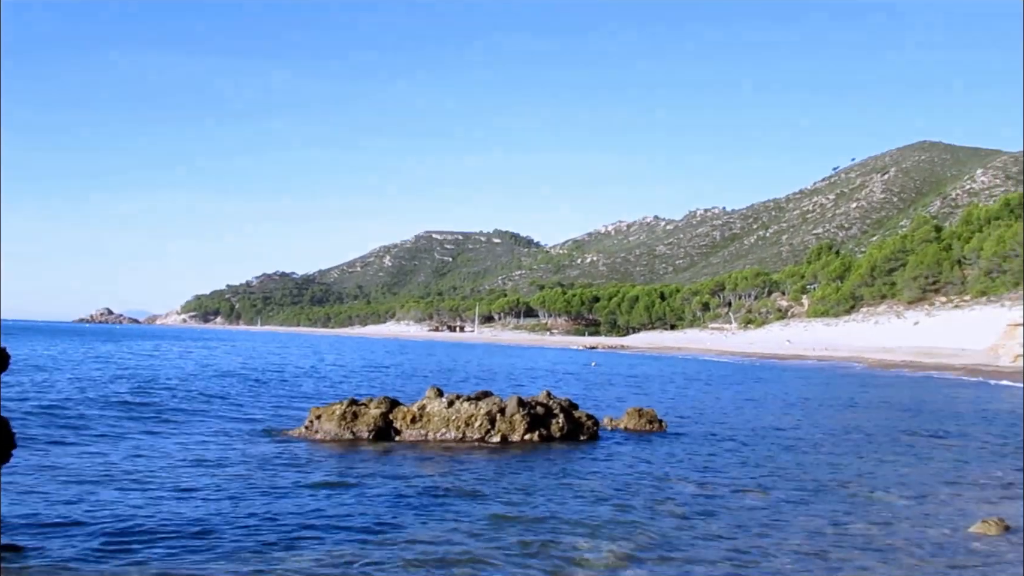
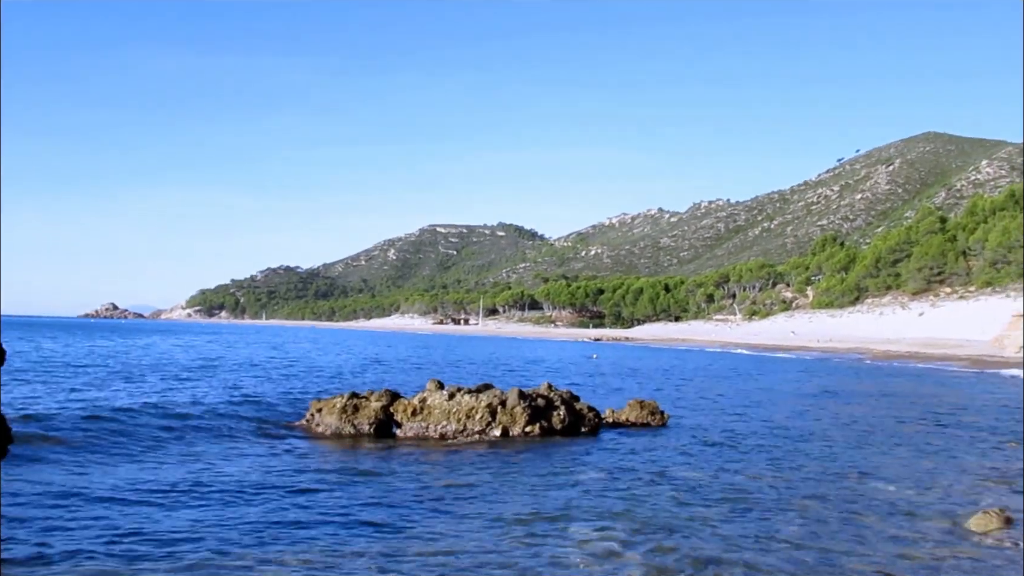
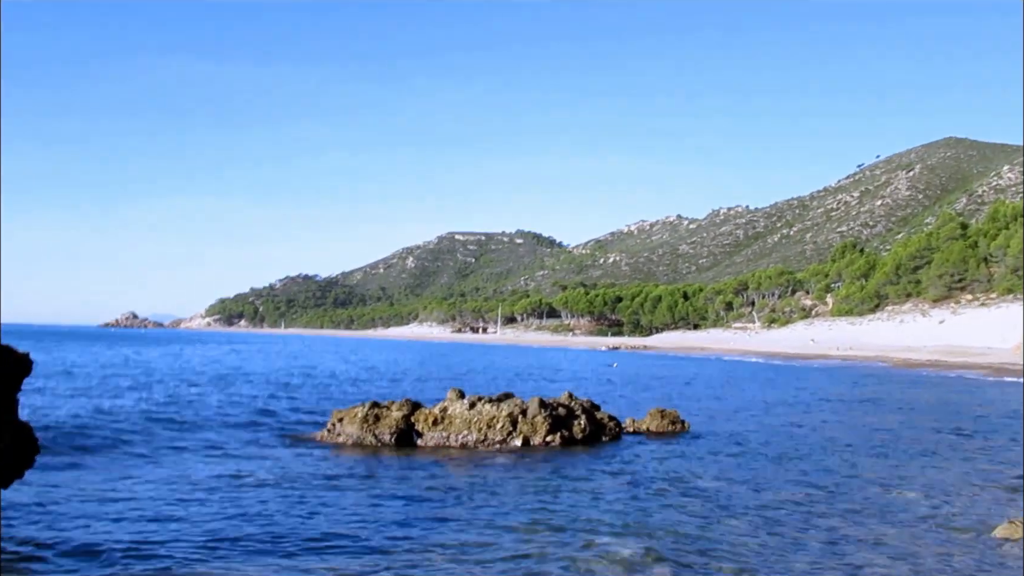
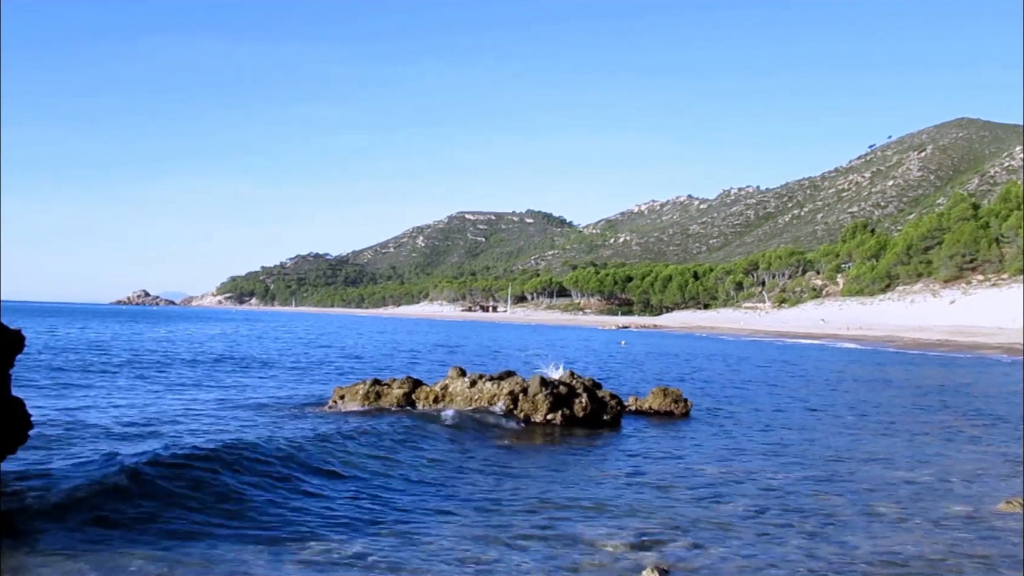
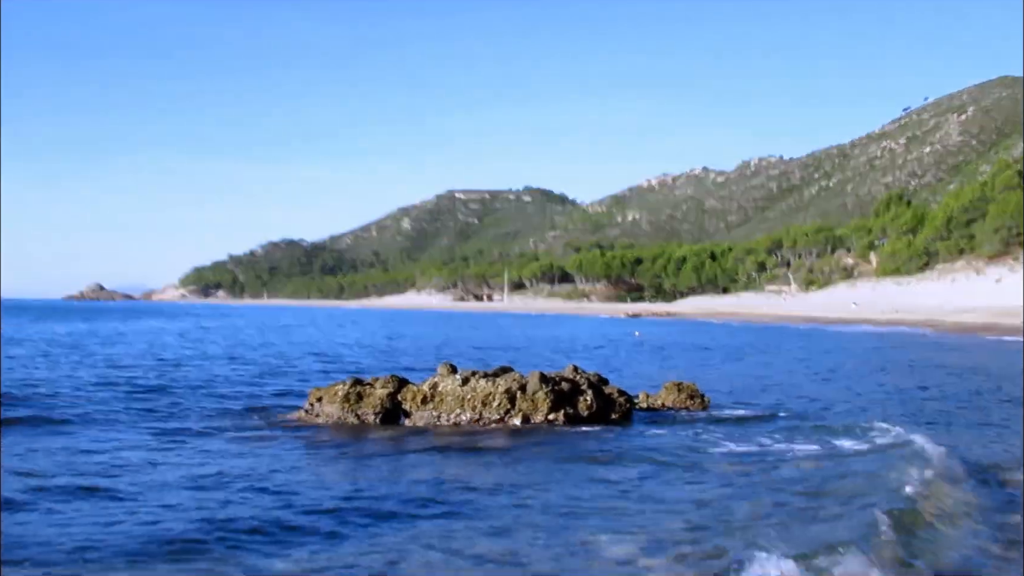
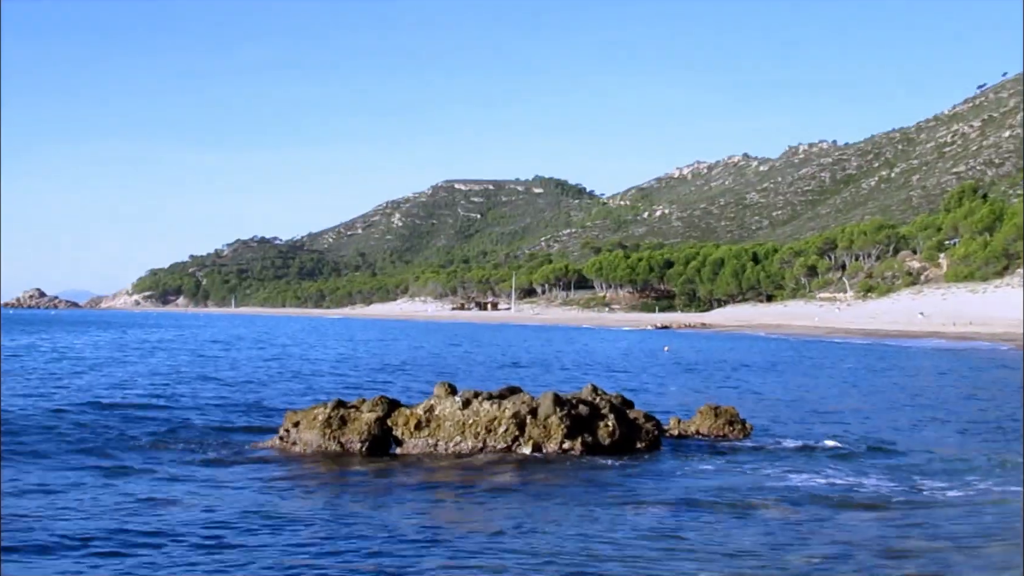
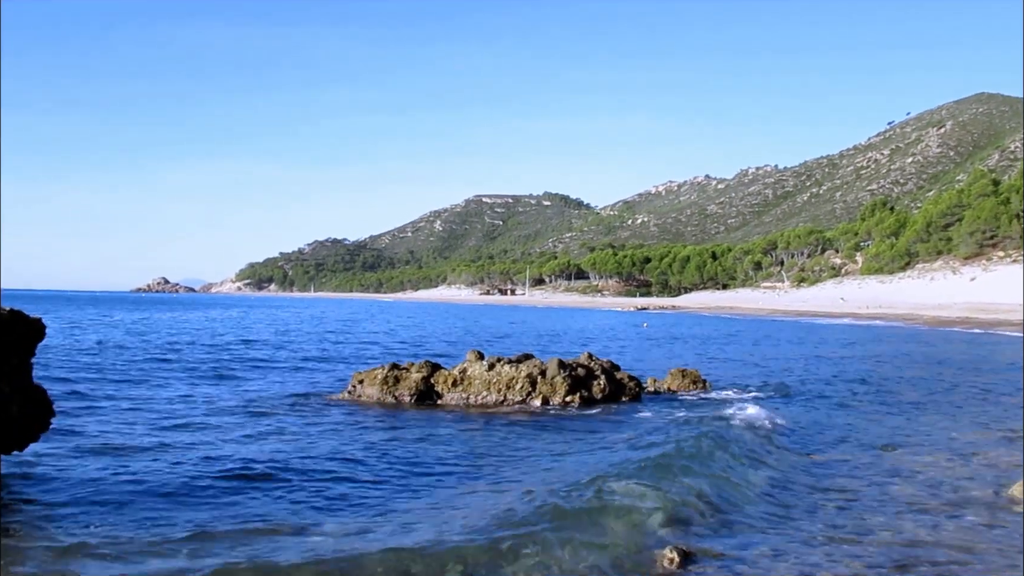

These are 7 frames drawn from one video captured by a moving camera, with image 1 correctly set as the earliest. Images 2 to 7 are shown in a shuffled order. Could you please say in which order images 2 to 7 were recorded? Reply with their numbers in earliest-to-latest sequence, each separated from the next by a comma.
3, 2, 4, 7, 5, 6
